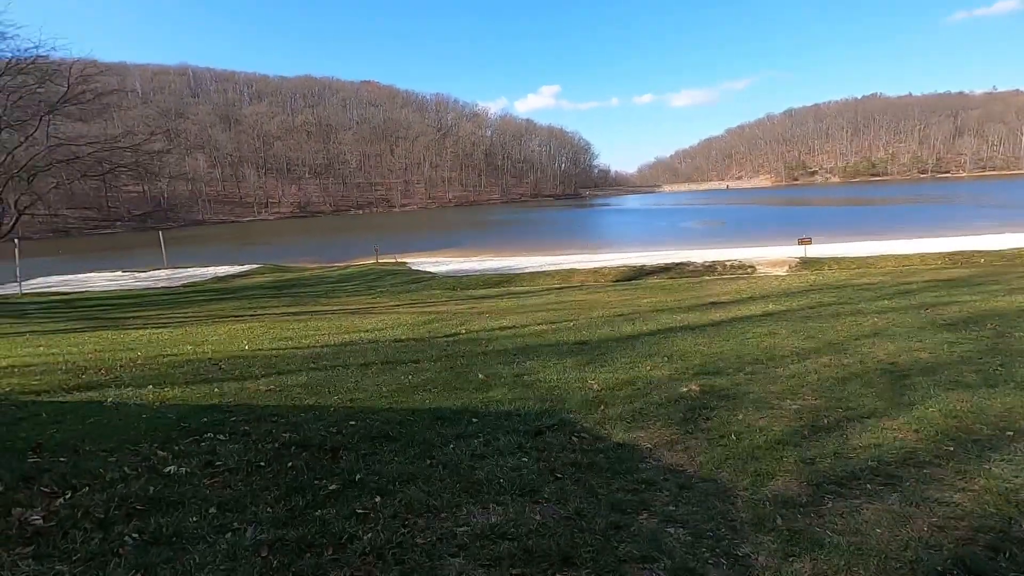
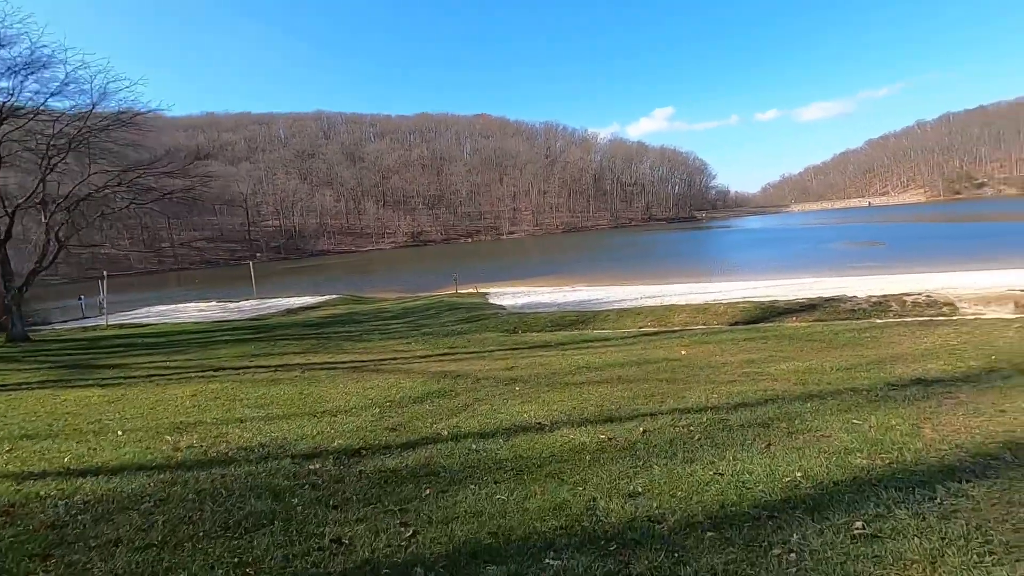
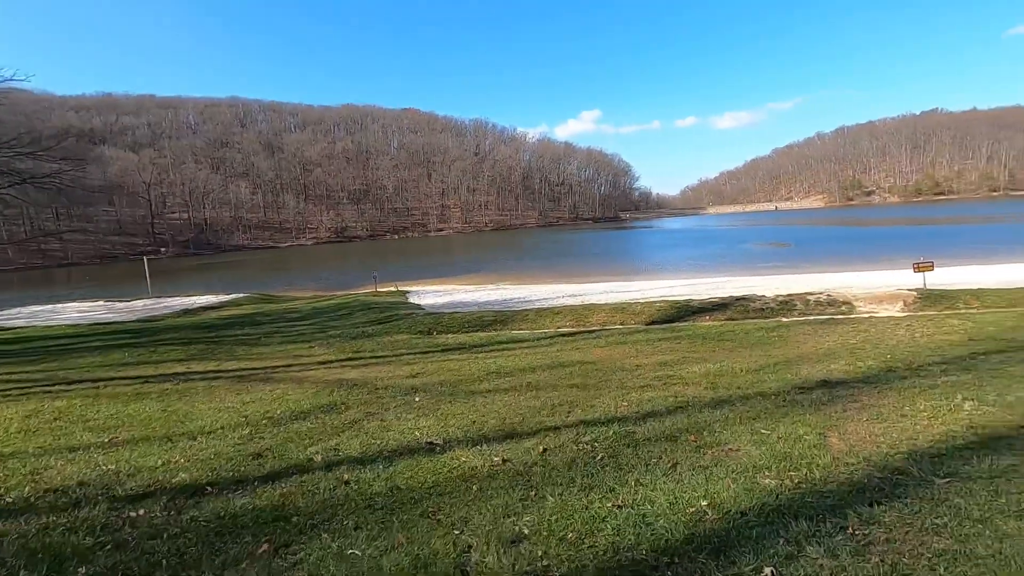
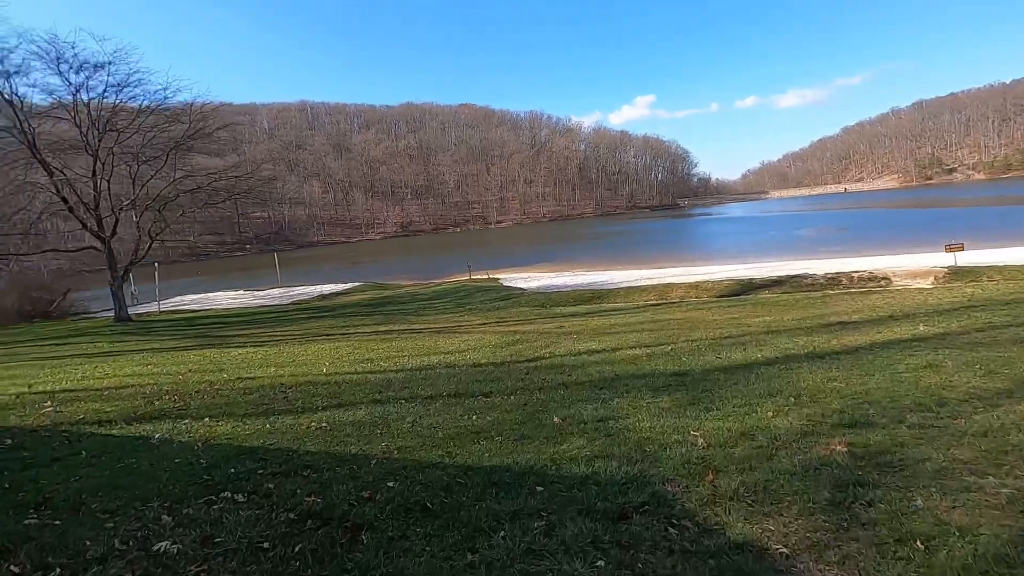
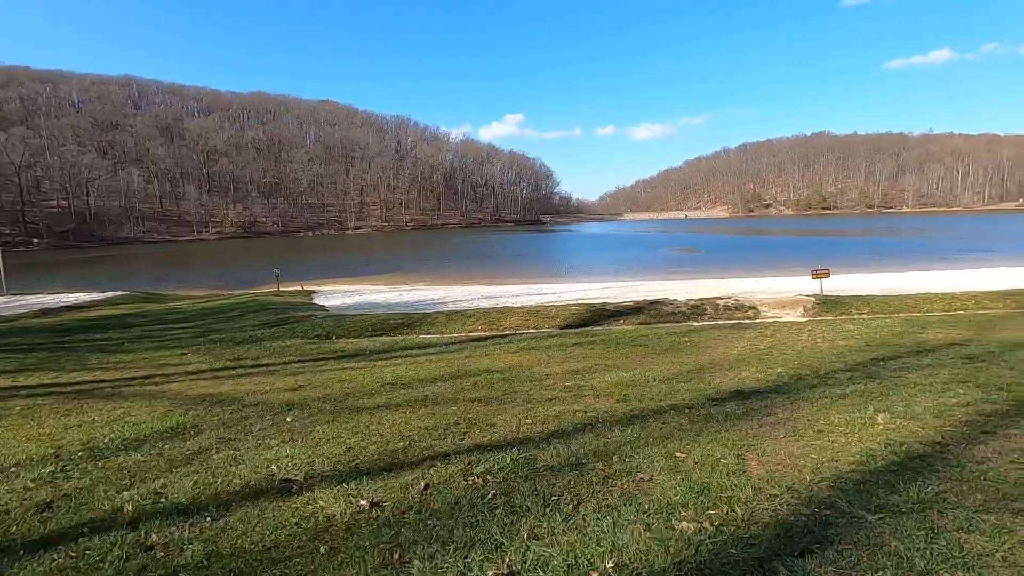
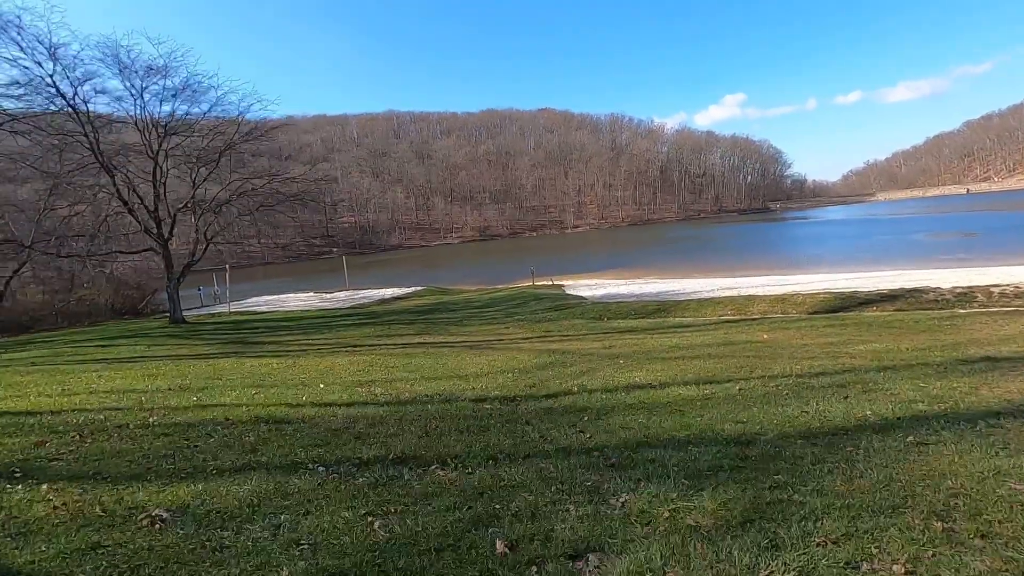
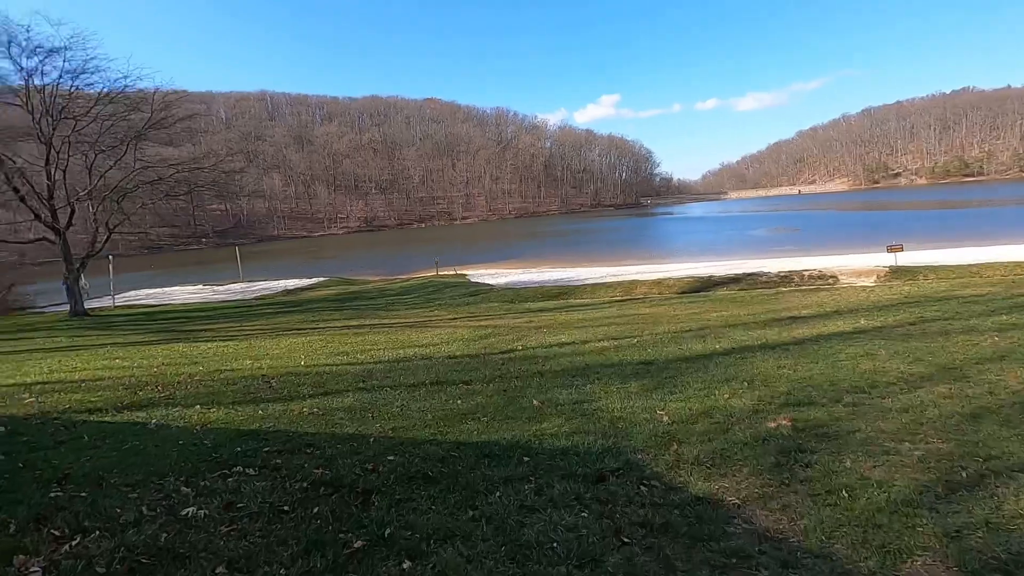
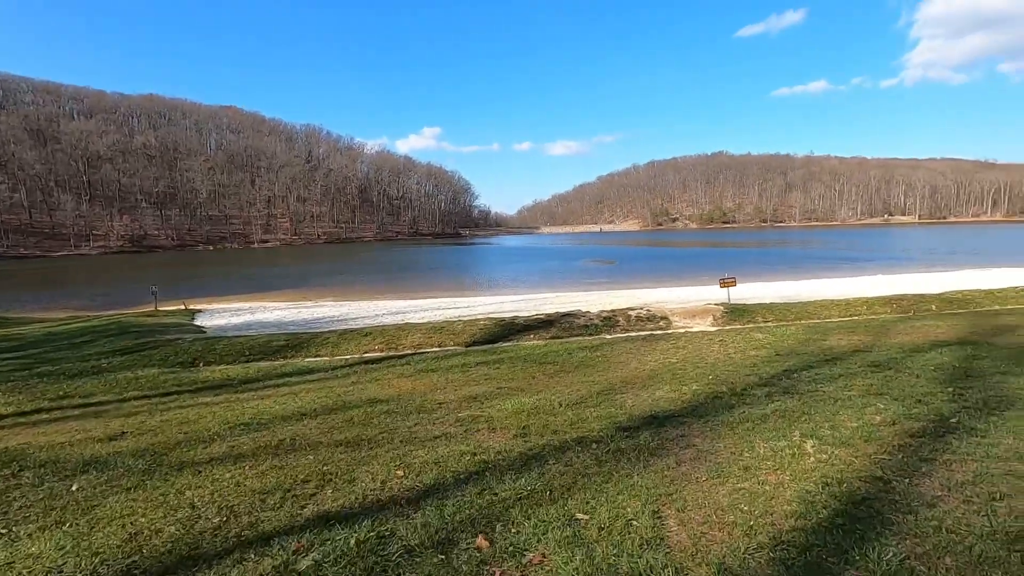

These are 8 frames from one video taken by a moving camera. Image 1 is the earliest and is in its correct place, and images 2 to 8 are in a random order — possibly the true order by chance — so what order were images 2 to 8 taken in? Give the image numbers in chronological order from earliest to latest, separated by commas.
7, 4, 6, 2, 3, 5, 8
